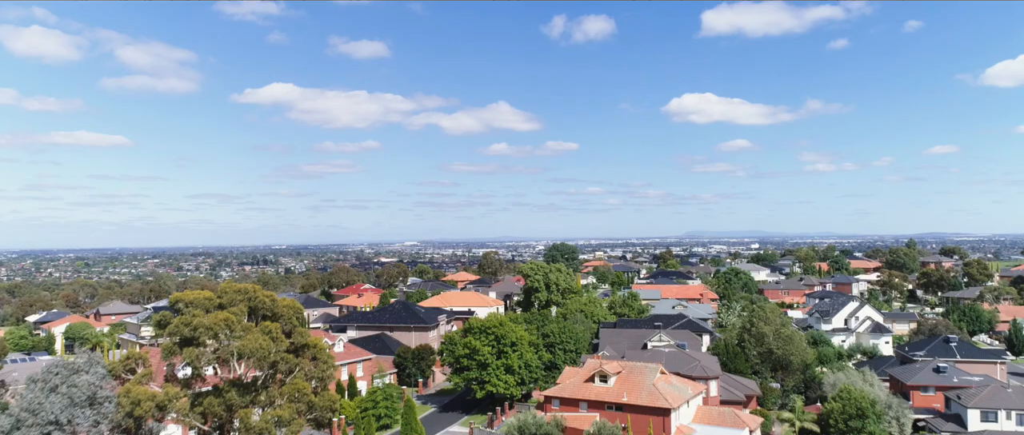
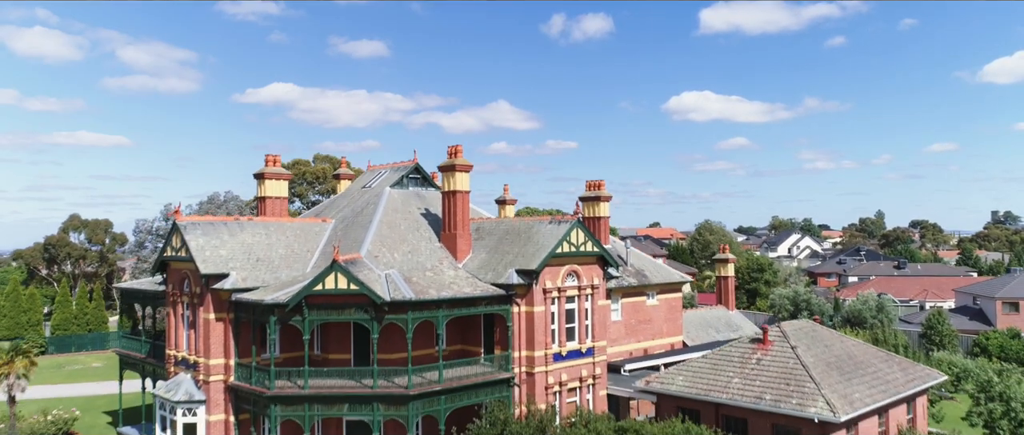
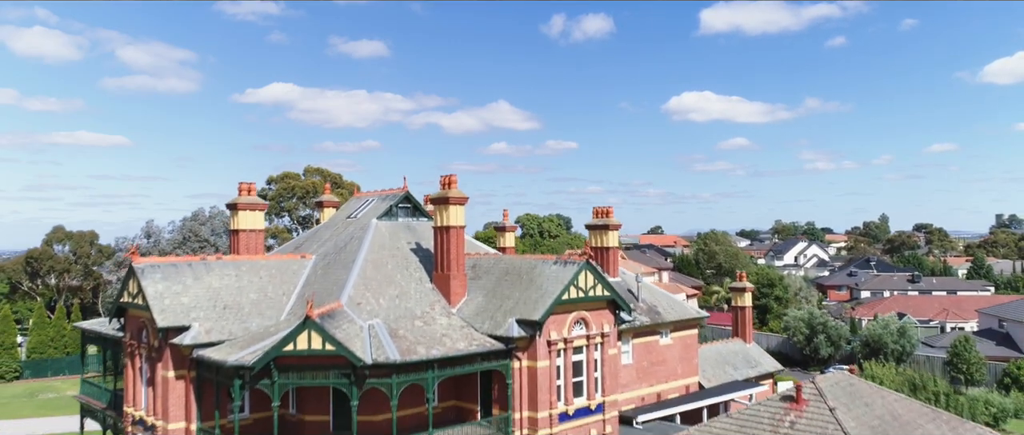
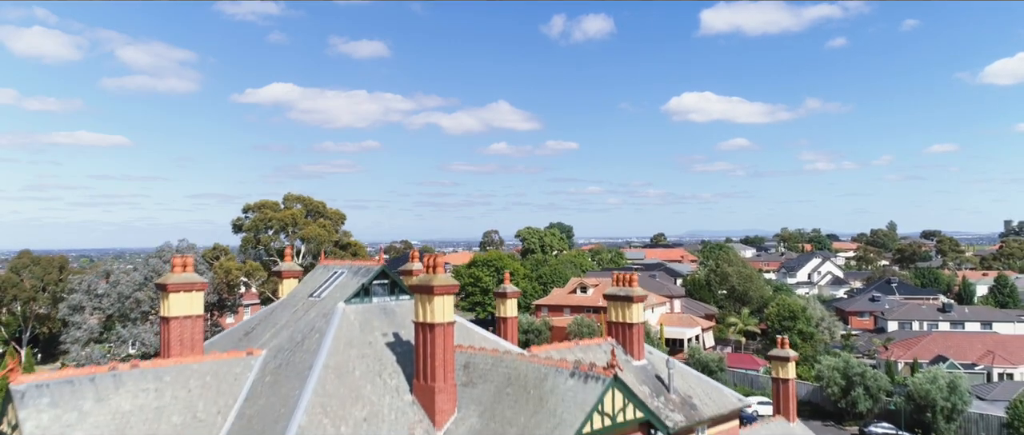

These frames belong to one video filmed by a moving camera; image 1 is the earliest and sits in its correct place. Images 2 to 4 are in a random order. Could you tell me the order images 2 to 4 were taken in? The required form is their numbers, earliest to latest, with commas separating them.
4, 3, 2
